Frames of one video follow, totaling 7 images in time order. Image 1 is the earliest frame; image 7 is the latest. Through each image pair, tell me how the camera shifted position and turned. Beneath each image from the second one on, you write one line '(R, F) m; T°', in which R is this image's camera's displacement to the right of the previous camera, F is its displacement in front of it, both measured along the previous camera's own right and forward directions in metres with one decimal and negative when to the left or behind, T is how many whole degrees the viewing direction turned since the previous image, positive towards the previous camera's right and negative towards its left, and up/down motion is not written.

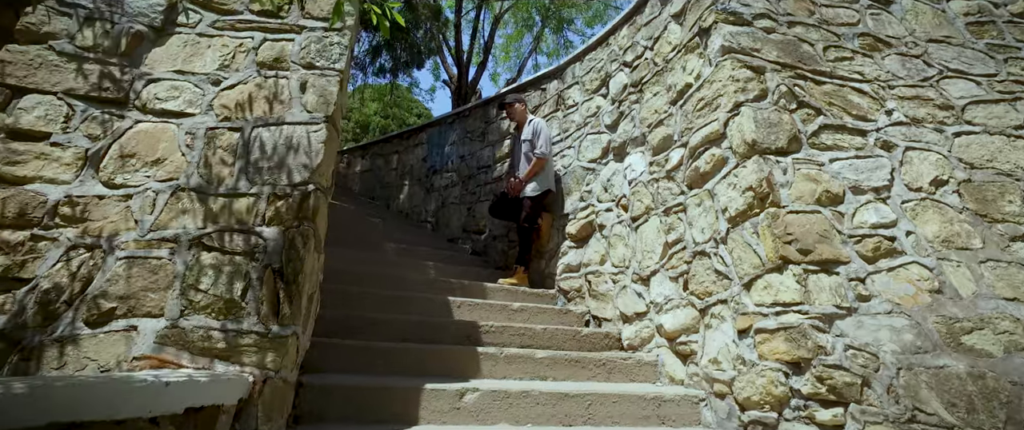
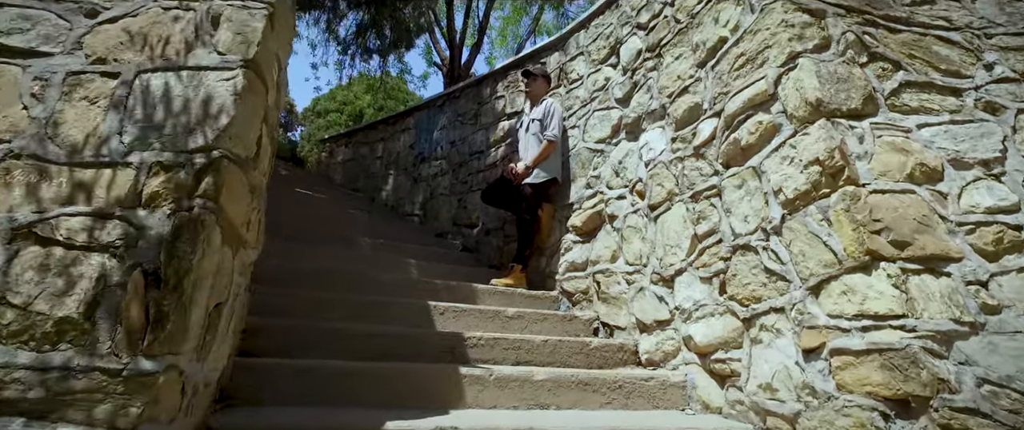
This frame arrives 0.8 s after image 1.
(0.0, +0.6) m; 0°
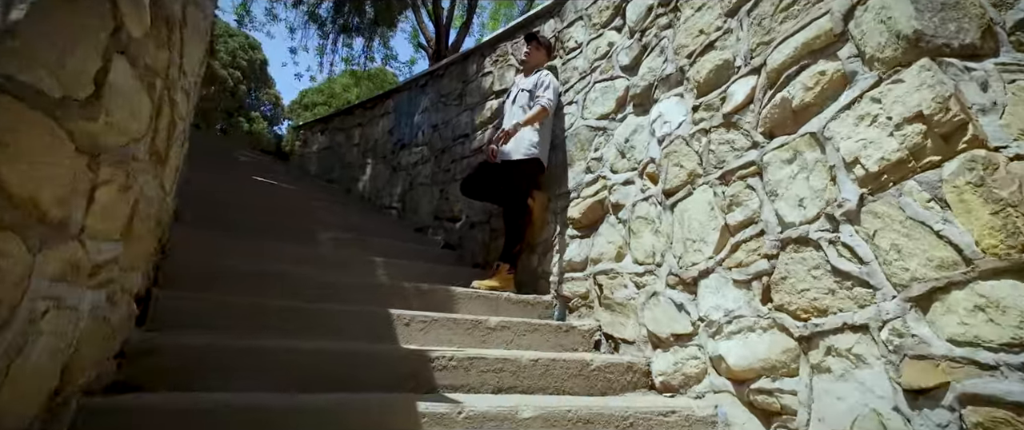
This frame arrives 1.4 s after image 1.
(+0.1, +0.6) m; 0°
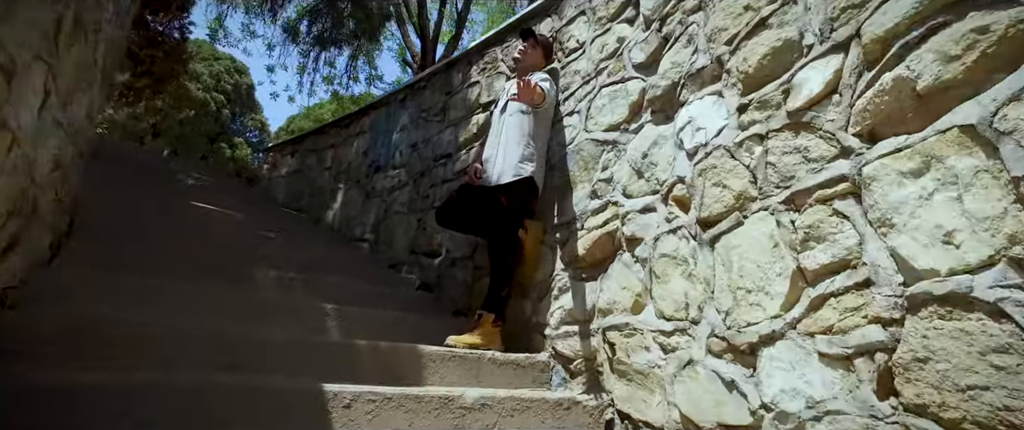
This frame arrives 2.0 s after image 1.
(+0.1, +0.6) m; 0°
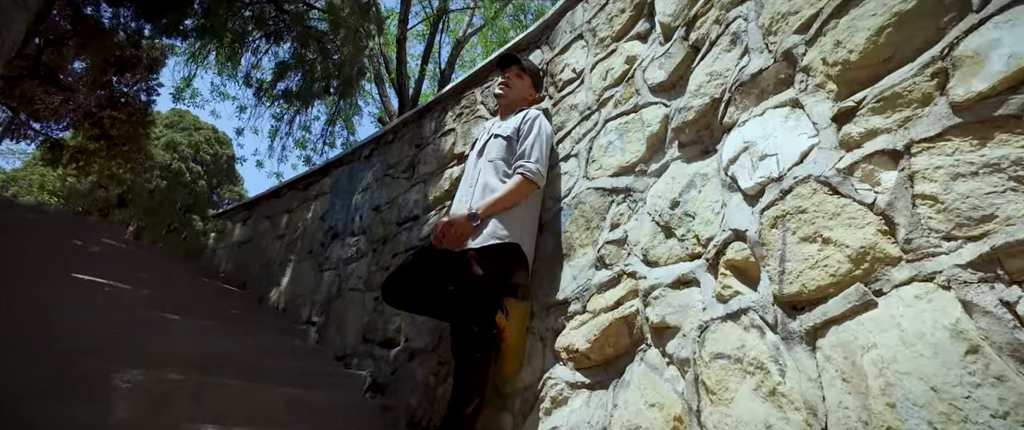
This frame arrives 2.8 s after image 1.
(+0.1, +0.7) m; +1°
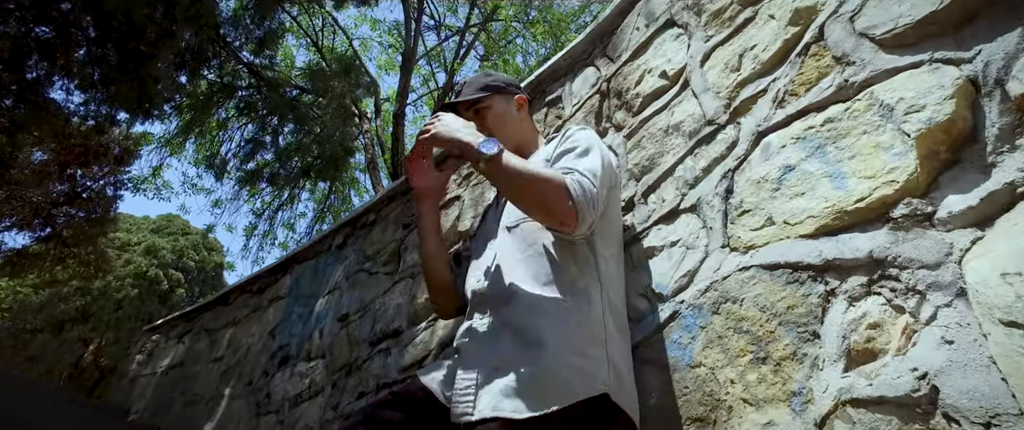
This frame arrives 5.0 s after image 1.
(-0.1, +1.1) m; -1°
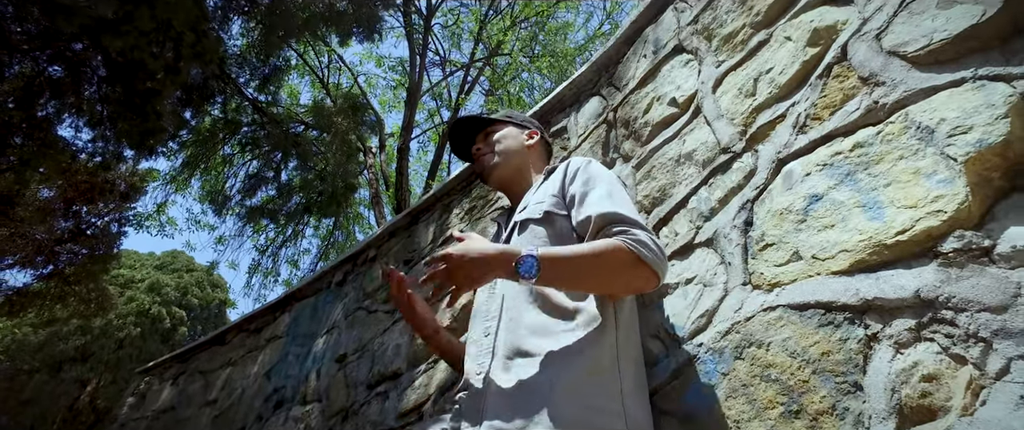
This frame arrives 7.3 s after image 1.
(0.0, +0.1) m; -1°
